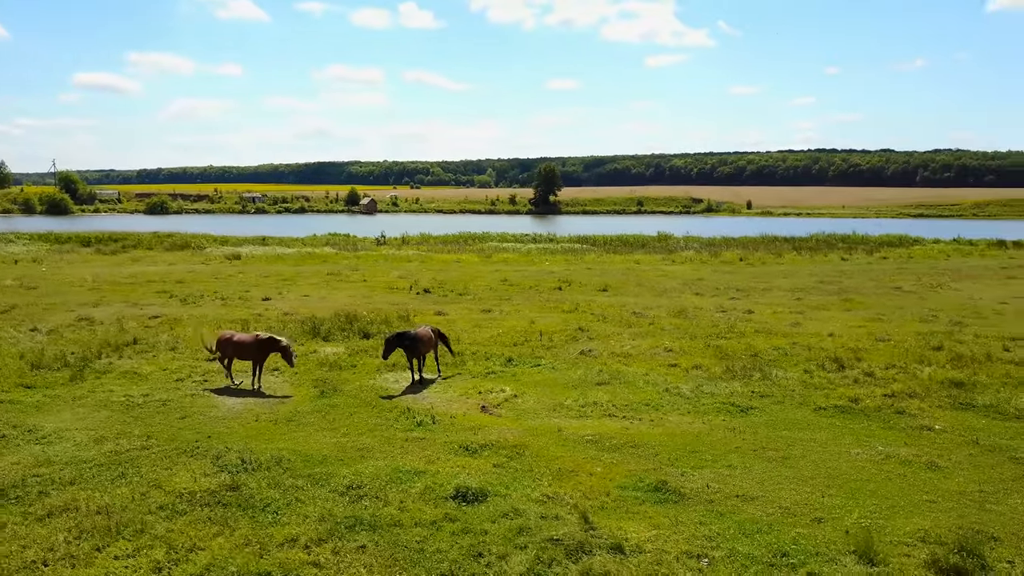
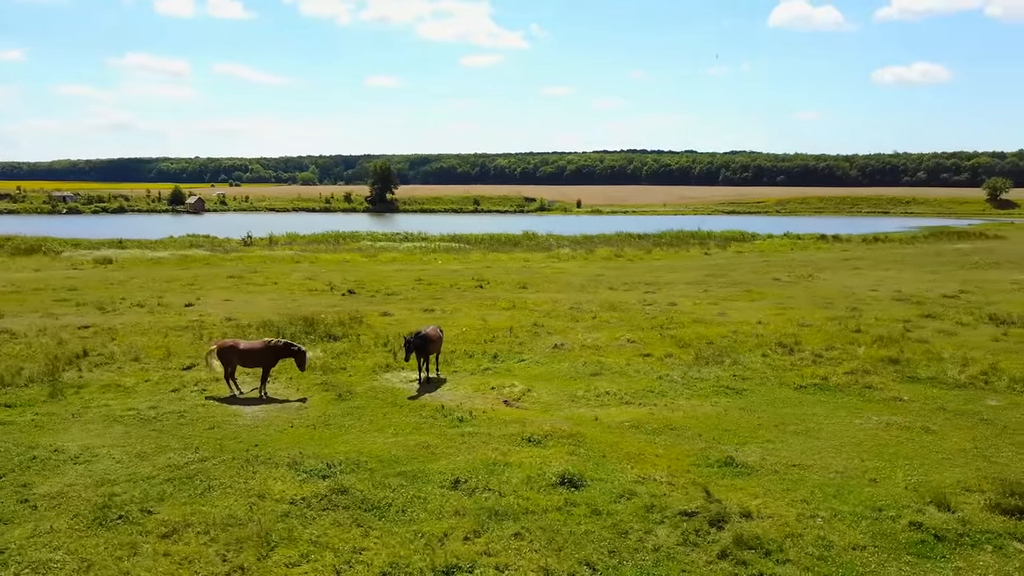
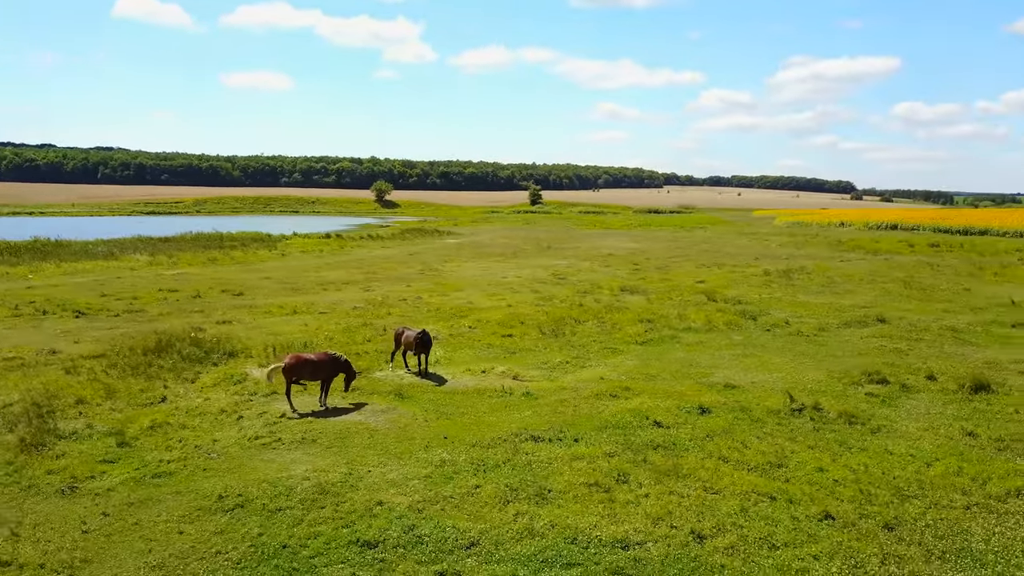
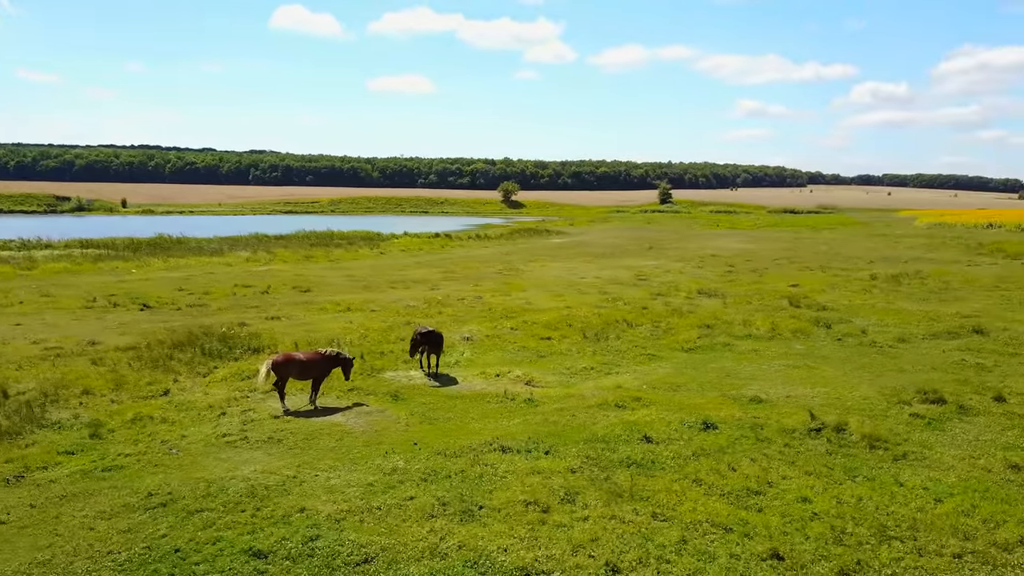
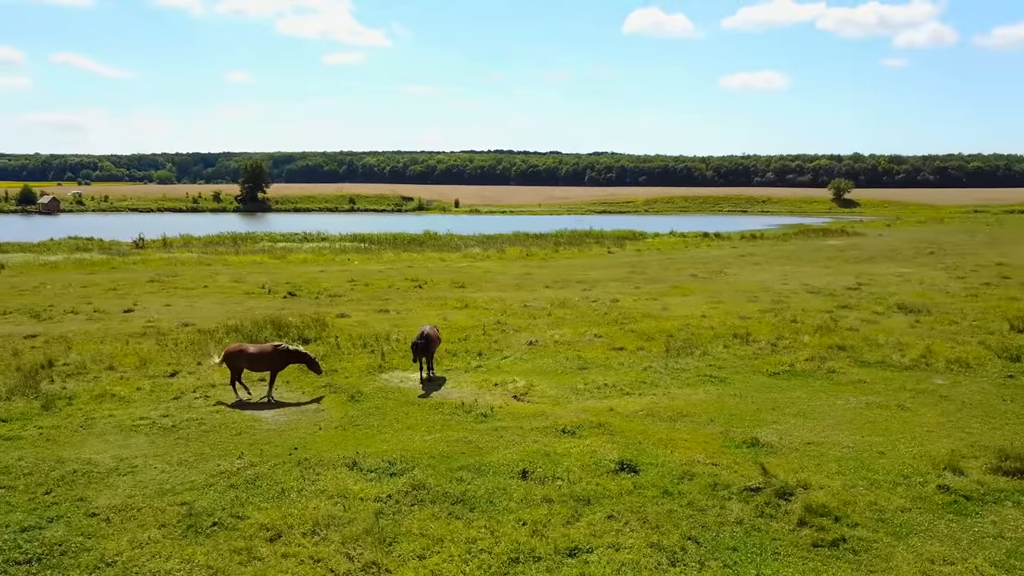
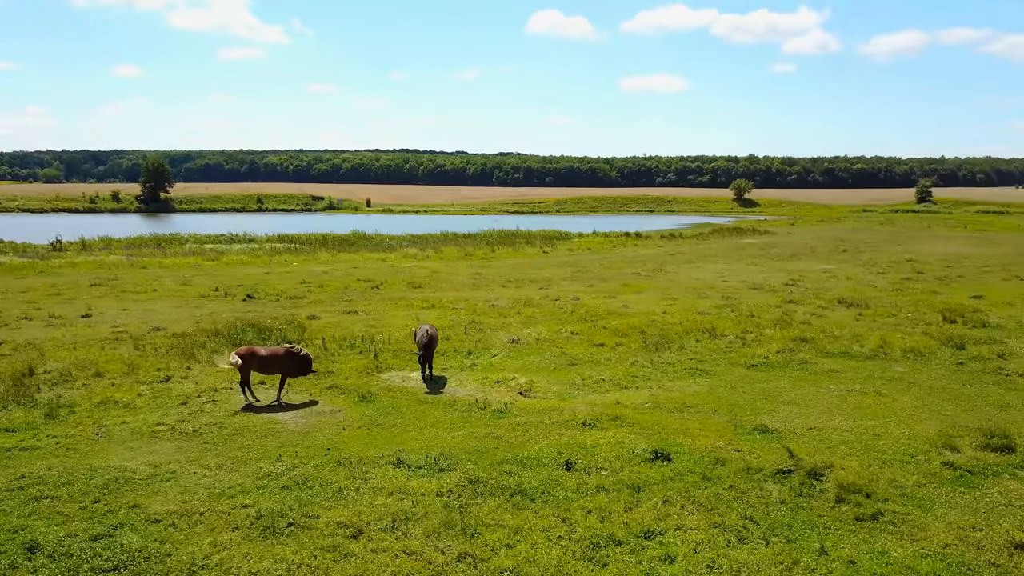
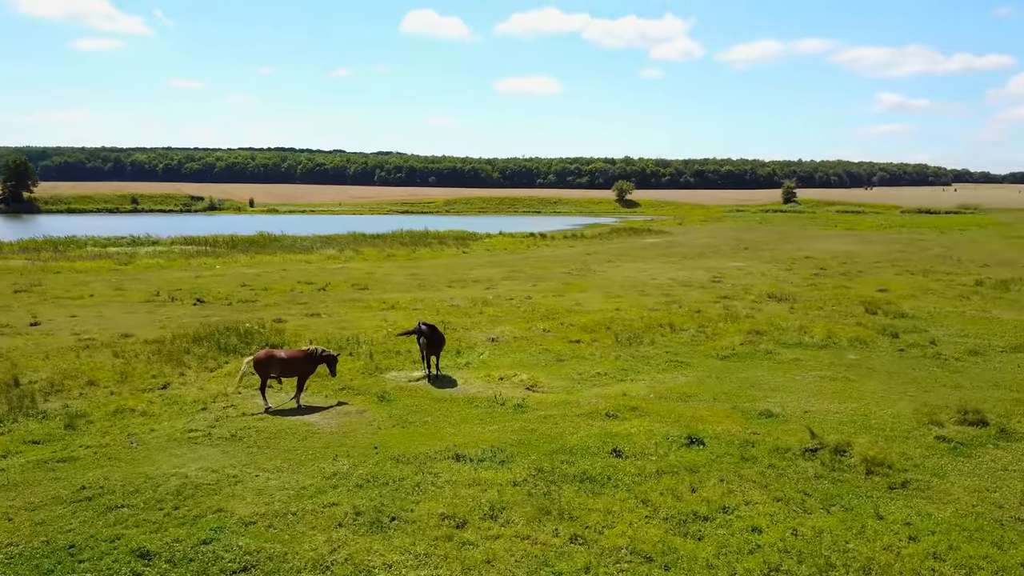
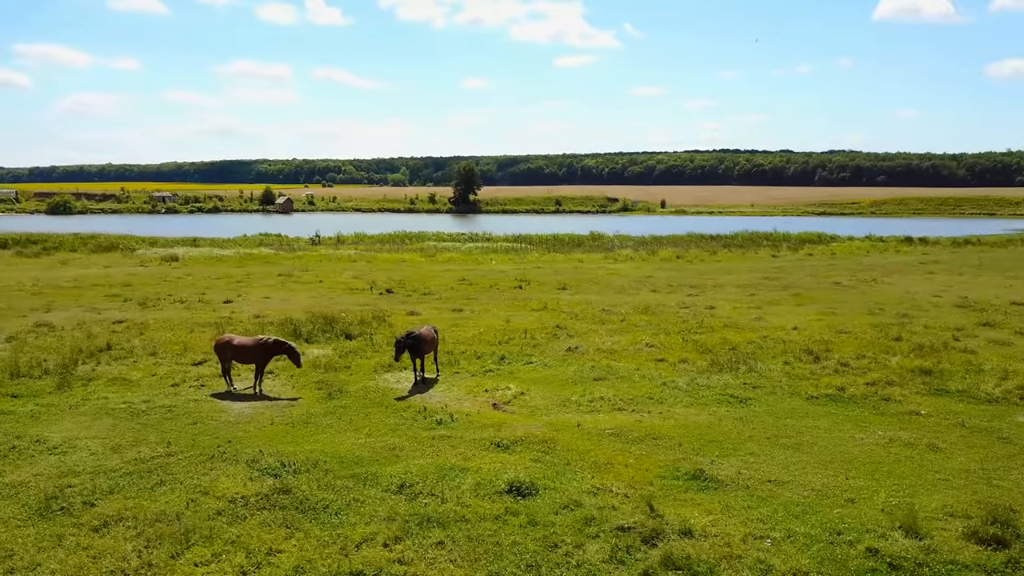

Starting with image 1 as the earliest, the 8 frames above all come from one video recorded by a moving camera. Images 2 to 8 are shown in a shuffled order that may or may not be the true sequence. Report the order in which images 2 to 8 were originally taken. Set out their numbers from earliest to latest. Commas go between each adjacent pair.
8, 2, 5, 6, 7, 4, 3
